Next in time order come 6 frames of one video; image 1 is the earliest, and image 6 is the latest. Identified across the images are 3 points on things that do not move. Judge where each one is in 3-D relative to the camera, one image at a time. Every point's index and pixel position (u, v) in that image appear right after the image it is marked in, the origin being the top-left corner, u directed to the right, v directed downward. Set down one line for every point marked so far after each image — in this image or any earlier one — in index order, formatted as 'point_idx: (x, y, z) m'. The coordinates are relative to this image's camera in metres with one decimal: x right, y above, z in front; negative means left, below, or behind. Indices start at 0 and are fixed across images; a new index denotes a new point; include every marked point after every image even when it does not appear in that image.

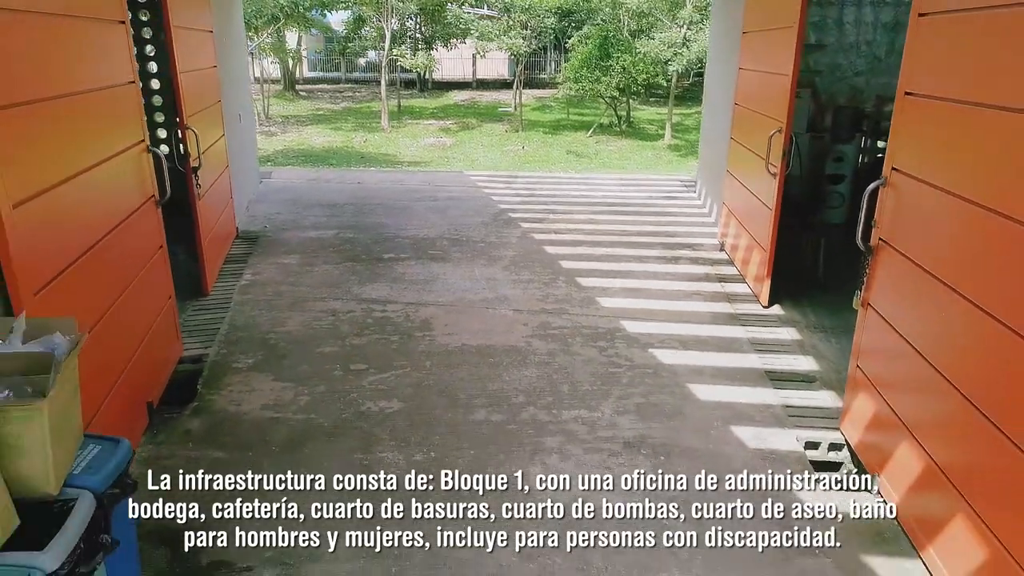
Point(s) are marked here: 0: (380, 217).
0: (-1.2, +0.7, +6.9) m
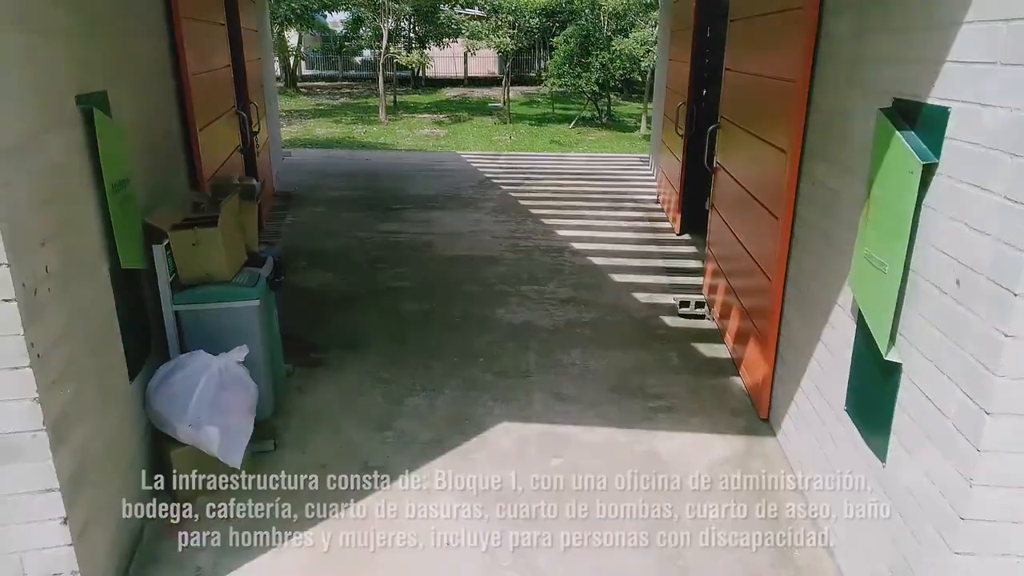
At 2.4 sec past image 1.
0: (-1.4, +1.2, +8.5) m
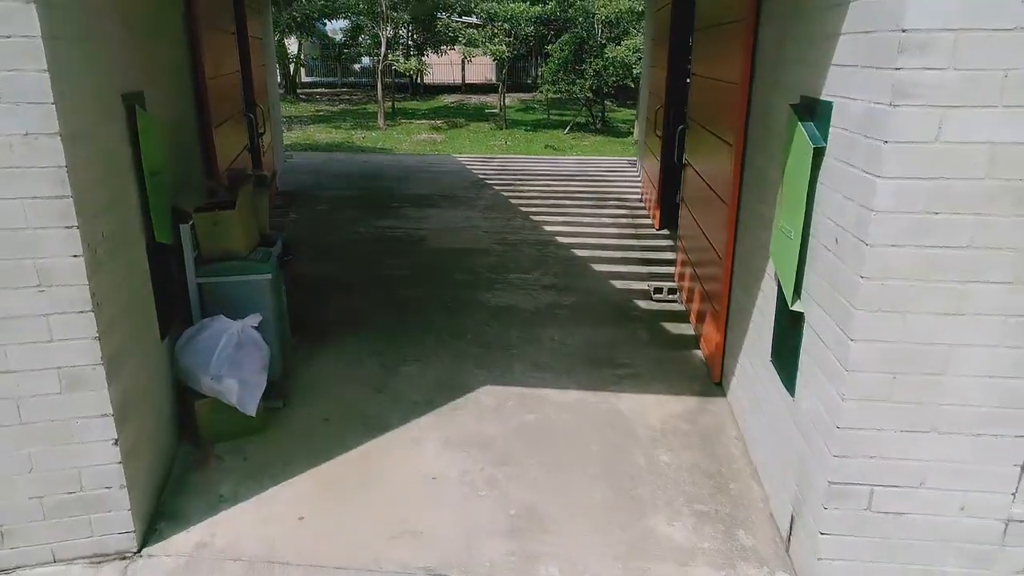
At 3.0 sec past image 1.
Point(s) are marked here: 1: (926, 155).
0: (-1.5, +1.3, +8.9) m
1: (+1.0, +0.3, +1.7) m
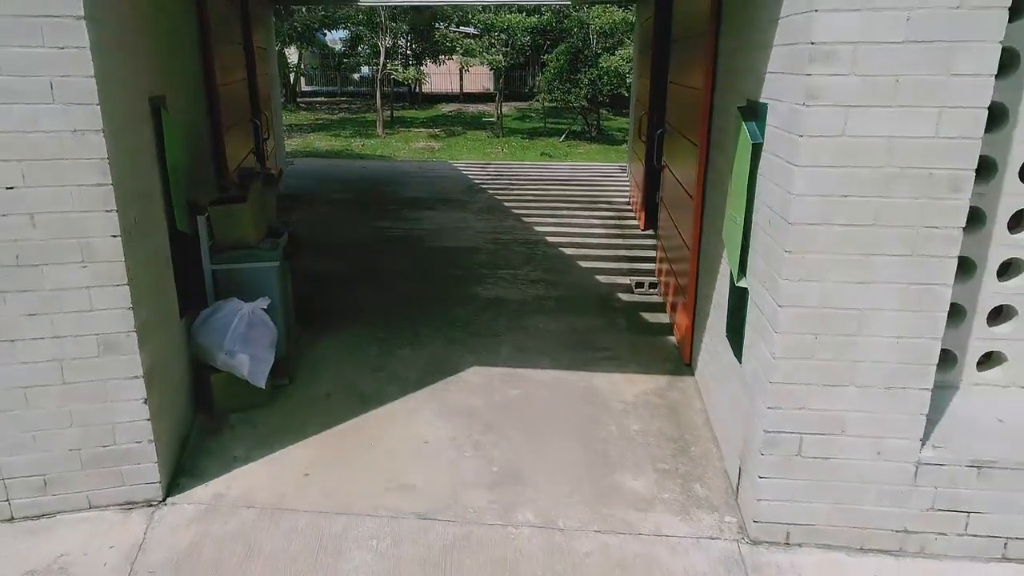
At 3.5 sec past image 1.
0: (-1.6, +1.3, +9.2) m
1: (+0.9, +0.4, +2.0) m
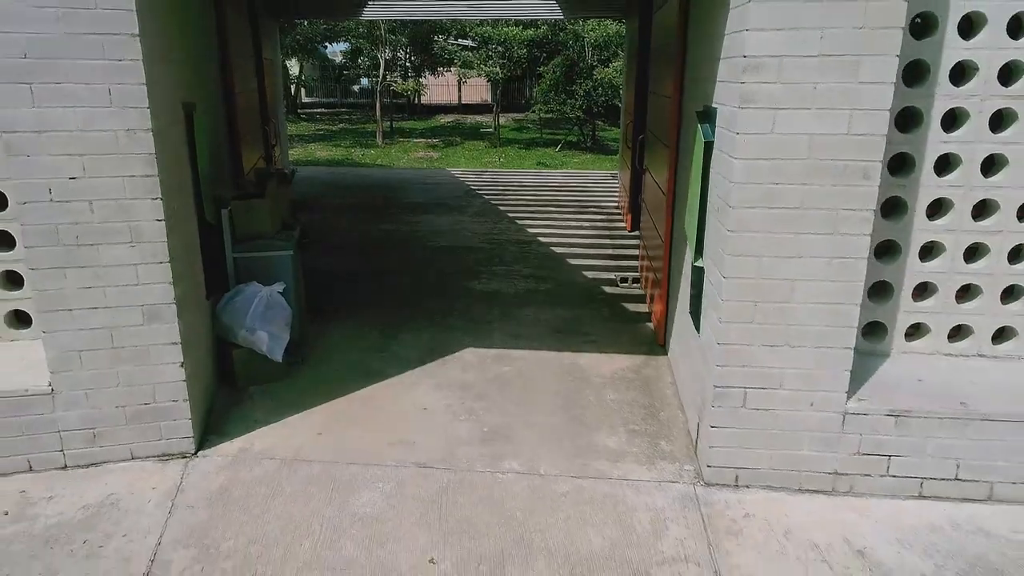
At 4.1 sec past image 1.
0: (-1.7, +1.3, +9.6) m
1: (+0.8, +0.5, +2.4) m
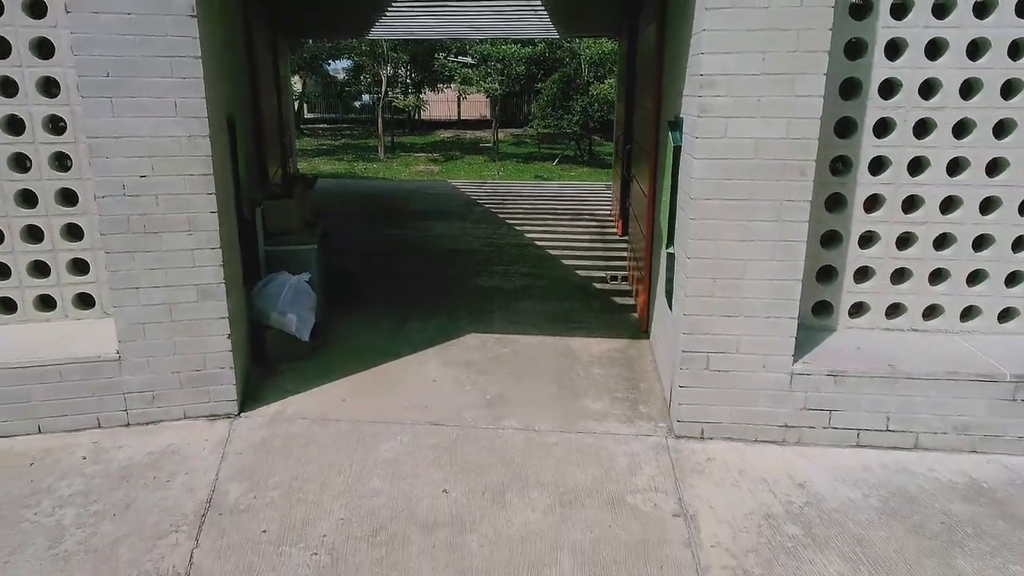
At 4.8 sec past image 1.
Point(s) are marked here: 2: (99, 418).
0: (-1.7, +1.2, +10.1) m
1: (+0.8, +0.6, +2.9) m
2: (-1.9, -0.6, +3.3) m
